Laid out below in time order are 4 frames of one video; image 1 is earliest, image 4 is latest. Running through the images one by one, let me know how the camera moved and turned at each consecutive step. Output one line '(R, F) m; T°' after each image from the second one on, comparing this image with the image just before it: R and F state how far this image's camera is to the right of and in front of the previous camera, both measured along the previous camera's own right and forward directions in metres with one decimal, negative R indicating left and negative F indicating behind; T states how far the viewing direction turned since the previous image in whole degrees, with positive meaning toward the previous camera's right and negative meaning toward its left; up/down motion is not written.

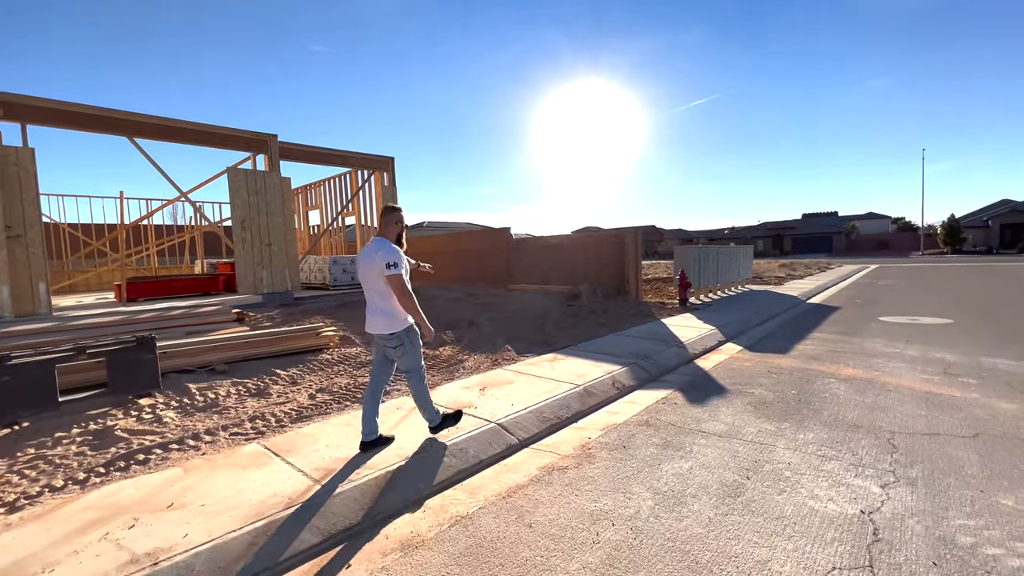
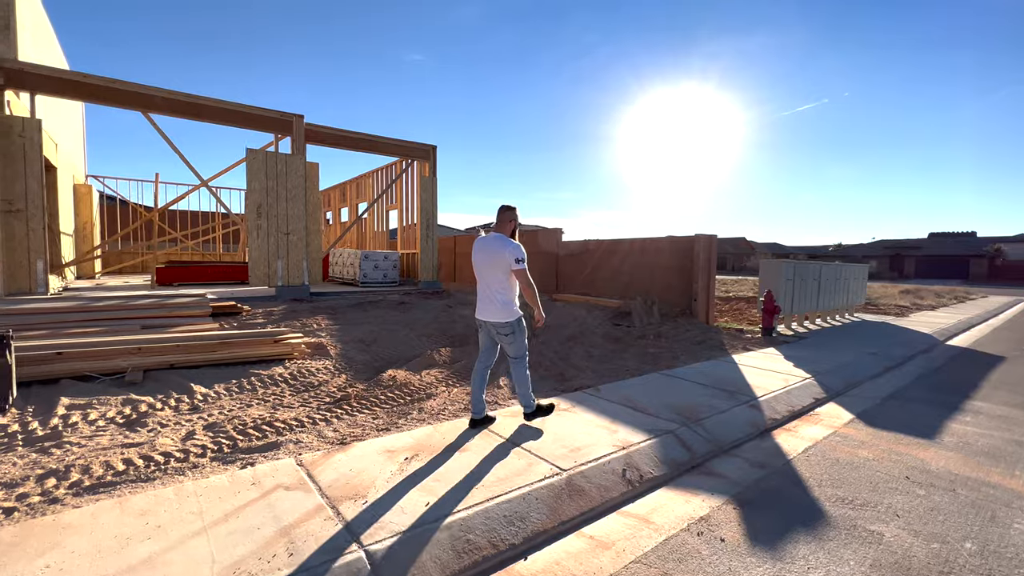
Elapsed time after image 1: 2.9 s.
(+0.8, +1.9) m; -10°
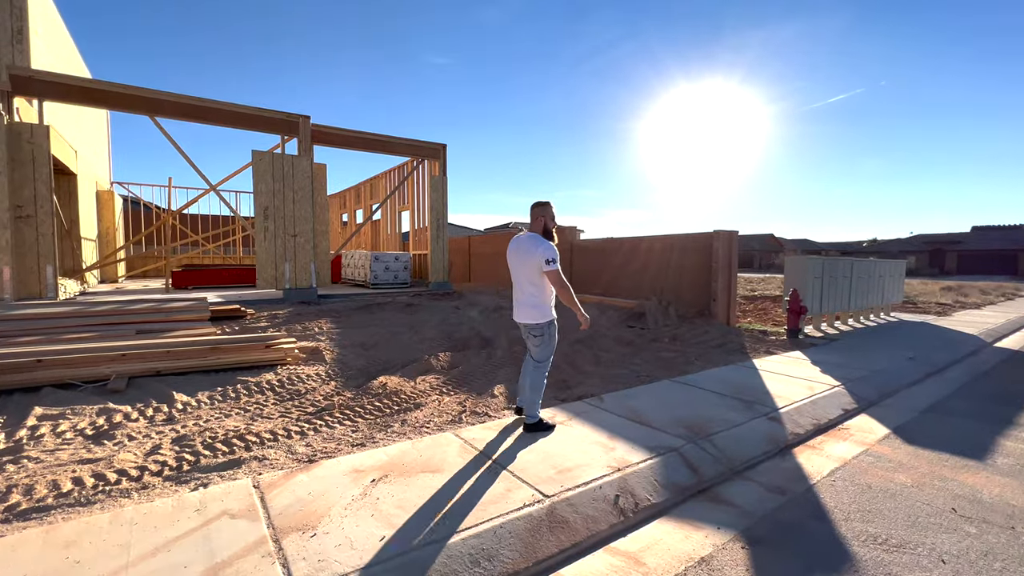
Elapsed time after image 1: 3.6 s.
(+0.3, +0.4) m; -3°
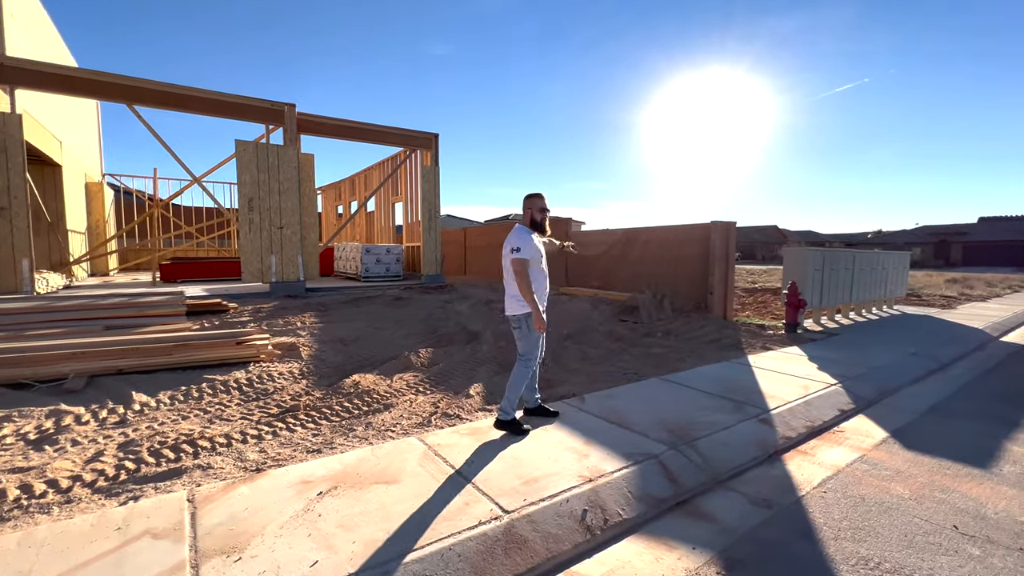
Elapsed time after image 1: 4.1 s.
(+0.3, +0.3) m; 0°
